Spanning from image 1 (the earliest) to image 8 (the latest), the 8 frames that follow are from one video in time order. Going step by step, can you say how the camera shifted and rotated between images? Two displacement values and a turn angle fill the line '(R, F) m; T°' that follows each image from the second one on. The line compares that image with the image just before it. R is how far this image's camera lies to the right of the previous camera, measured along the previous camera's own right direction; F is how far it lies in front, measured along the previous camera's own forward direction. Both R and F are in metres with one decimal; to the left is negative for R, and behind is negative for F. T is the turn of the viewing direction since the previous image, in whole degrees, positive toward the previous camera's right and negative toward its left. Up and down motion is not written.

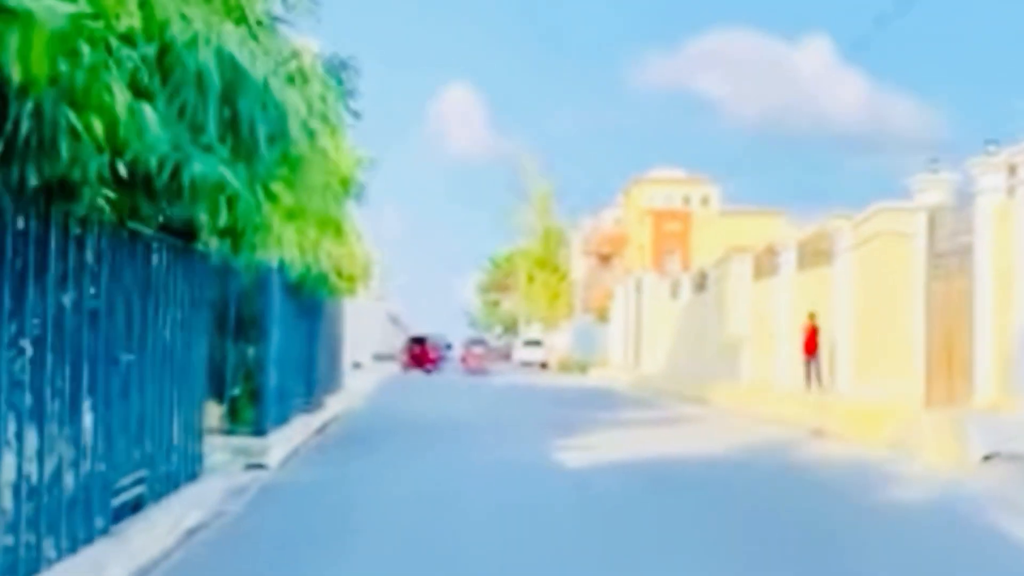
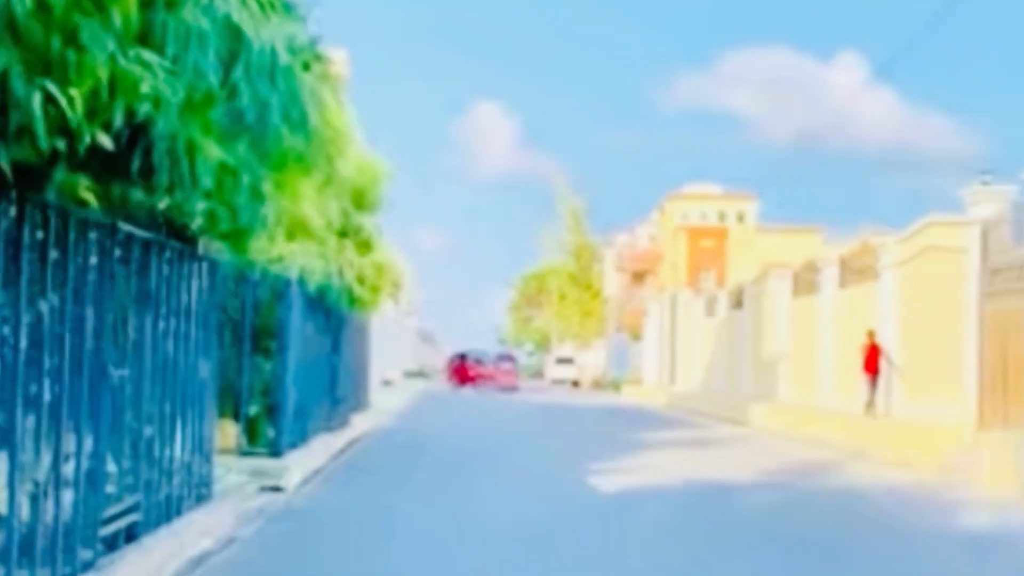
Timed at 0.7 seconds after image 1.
(0.0, +1.1) m; -2°
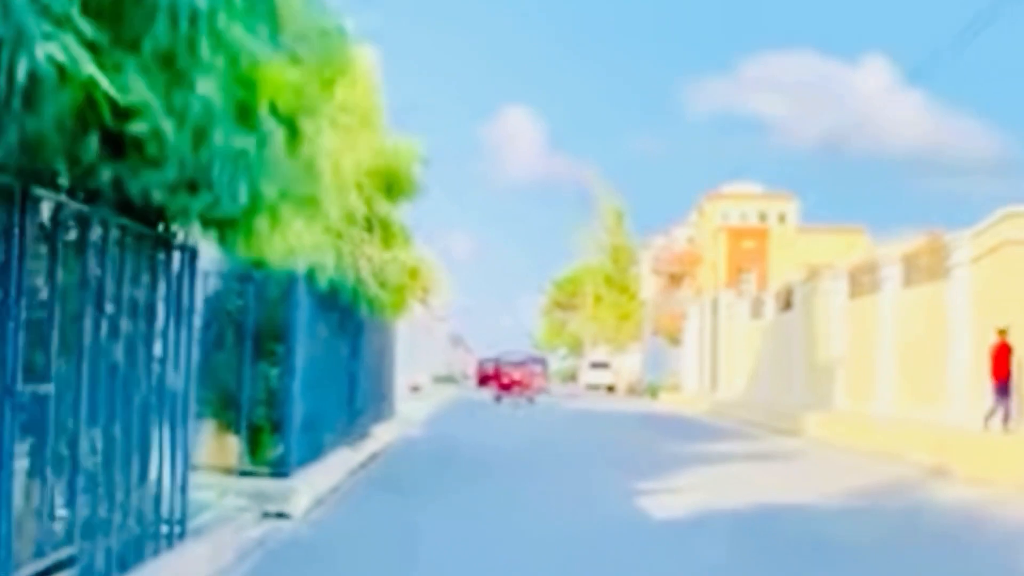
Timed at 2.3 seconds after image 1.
(-0.1, +2.5) m; -2°
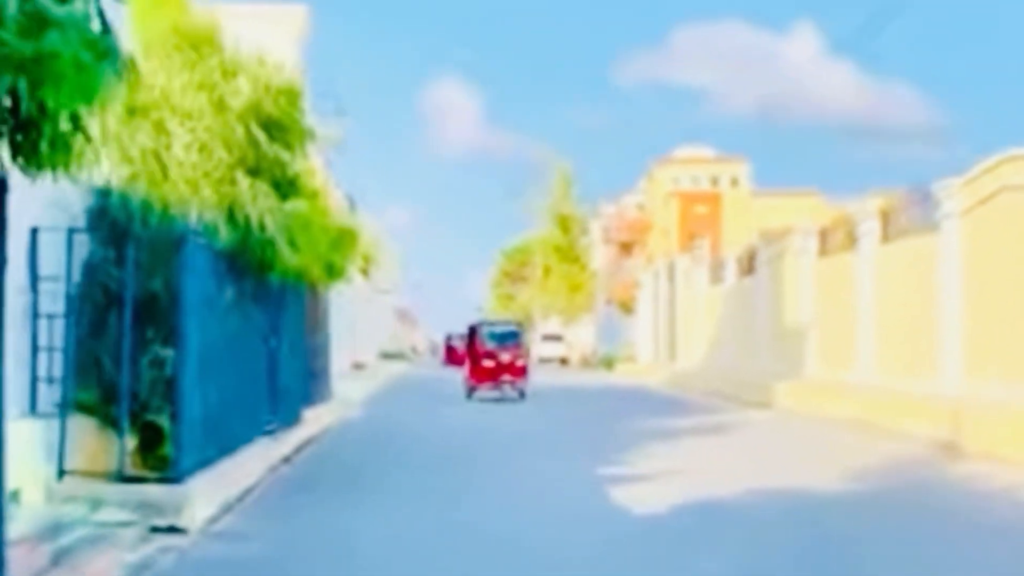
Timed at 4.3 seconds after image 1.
(0.0, +3.2) m; +3°
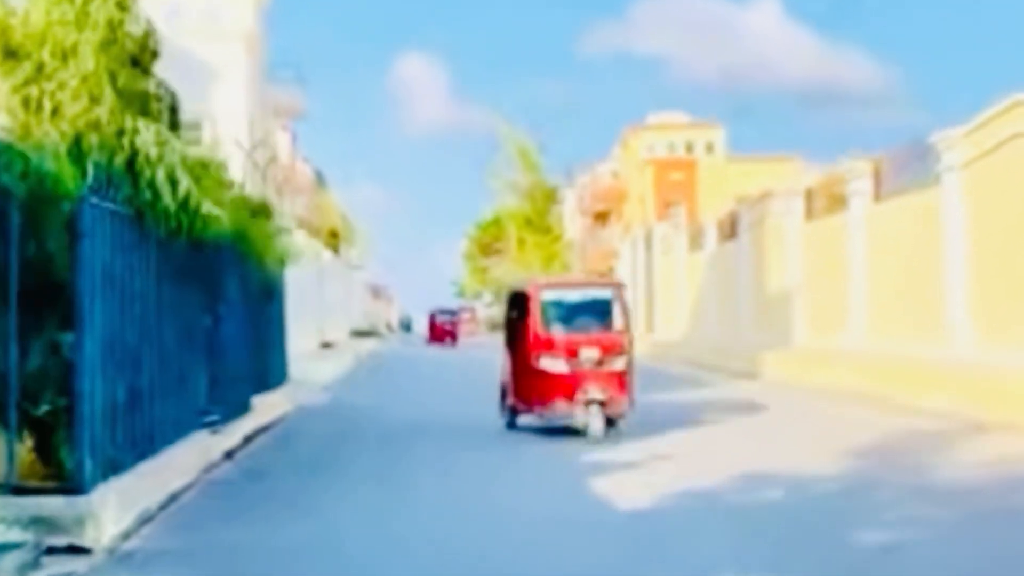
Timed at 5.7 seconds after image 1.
(+0.2, +2.1) m; +1°
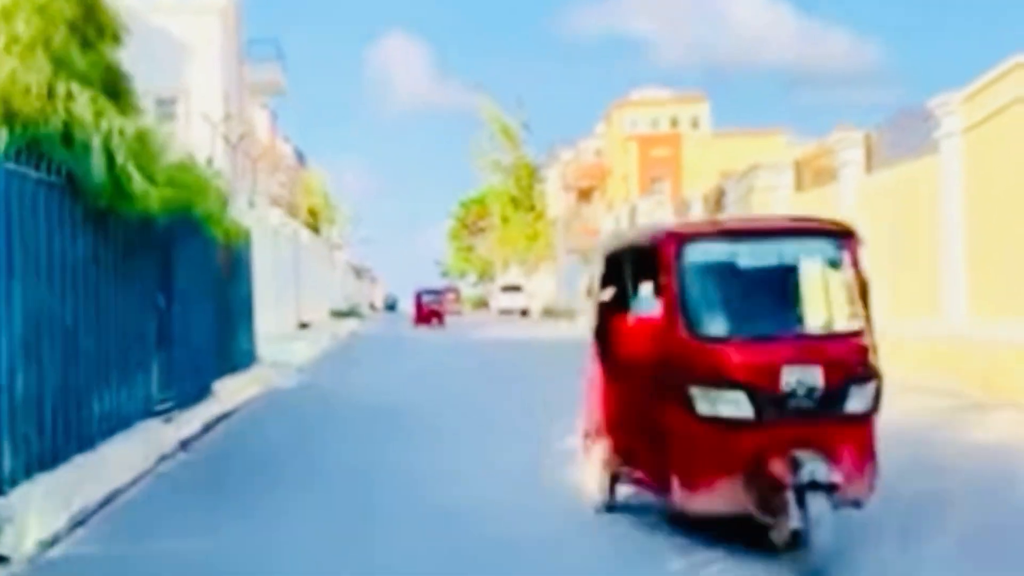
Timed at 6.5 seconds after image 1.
(+0.2, +1.1) m; +1°
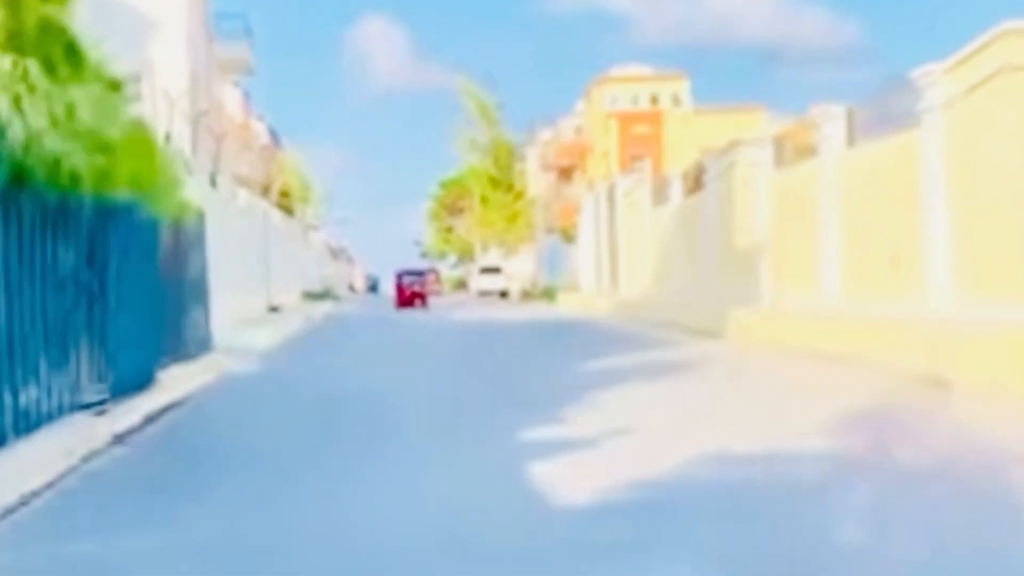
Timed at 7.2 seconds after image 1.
(+0.3, +1.1) m; +1°
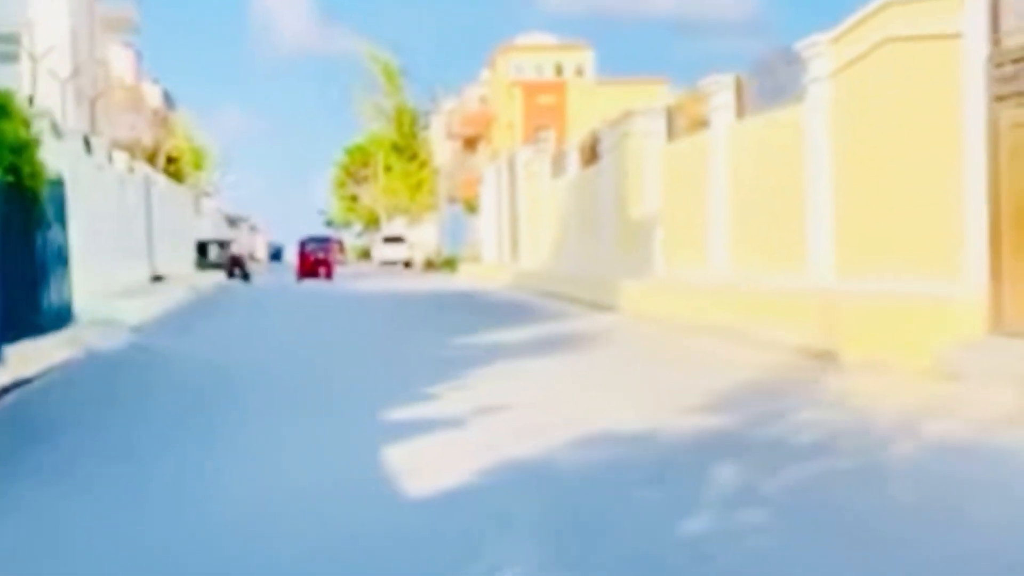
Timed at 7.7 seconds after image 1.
(+0.6, +0.8) m; +5°
